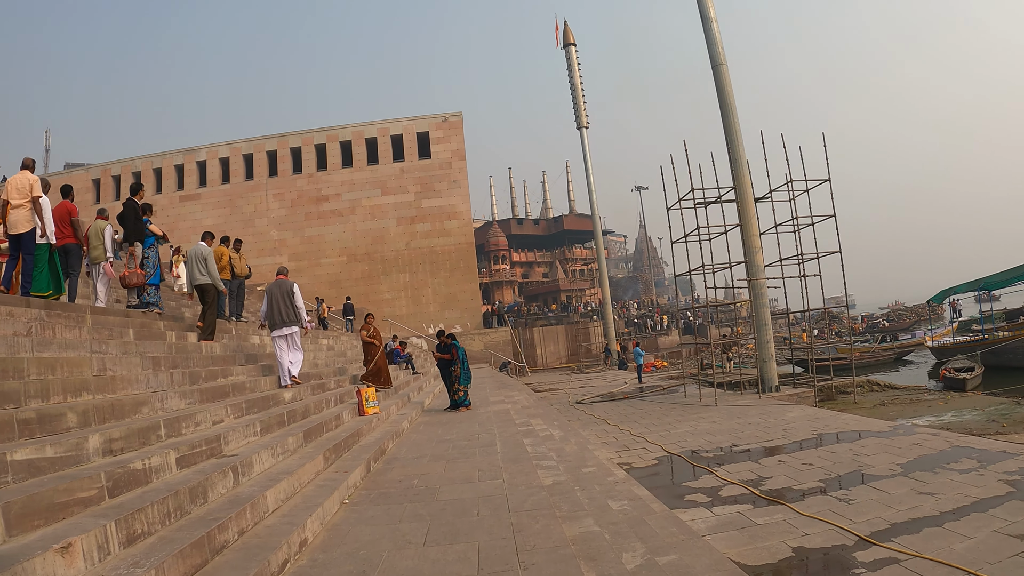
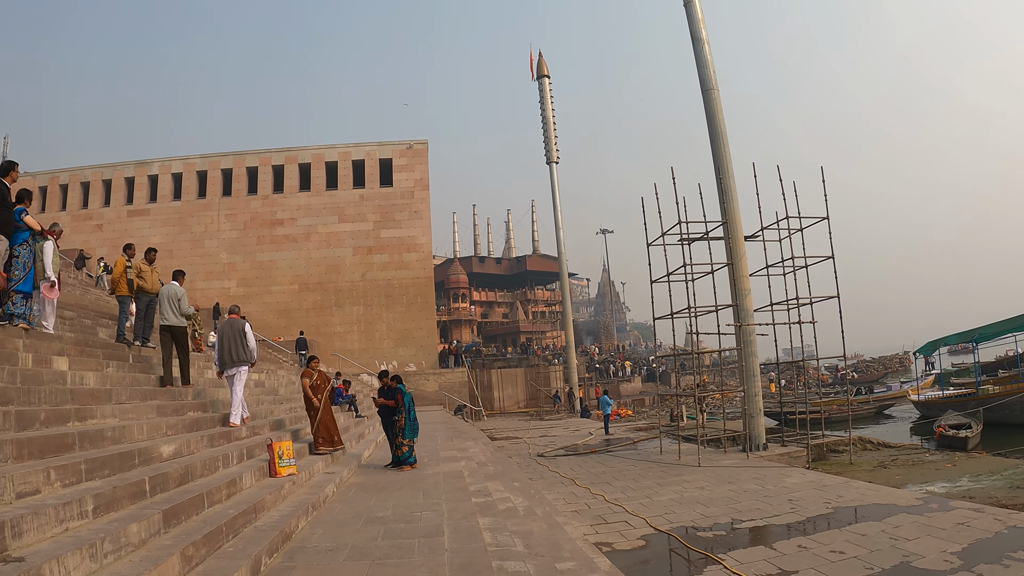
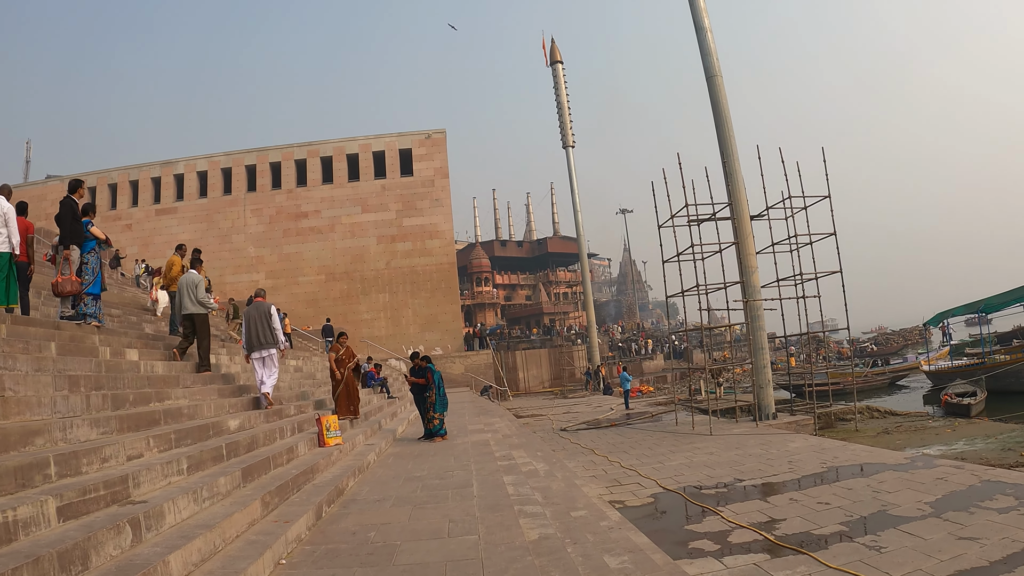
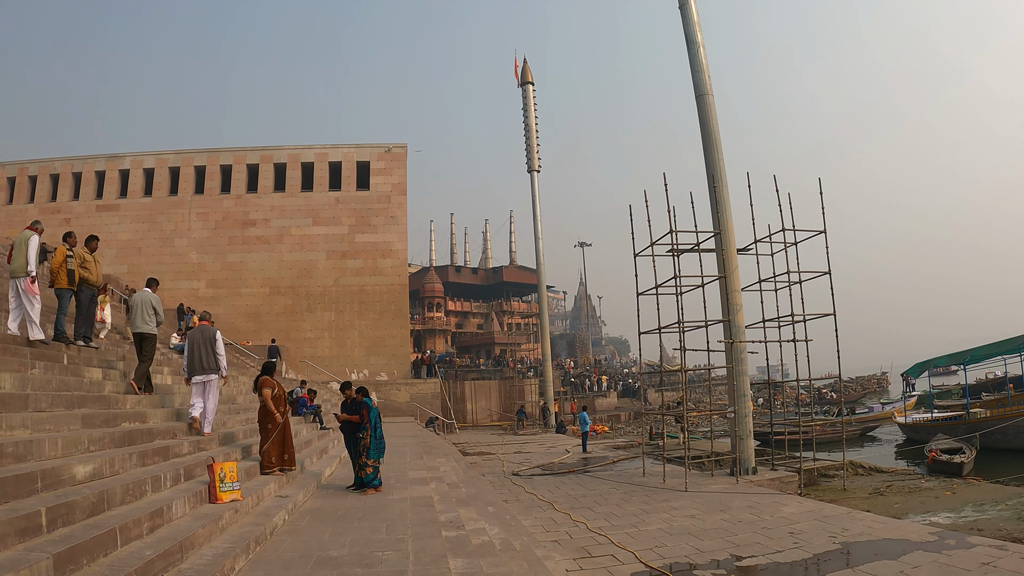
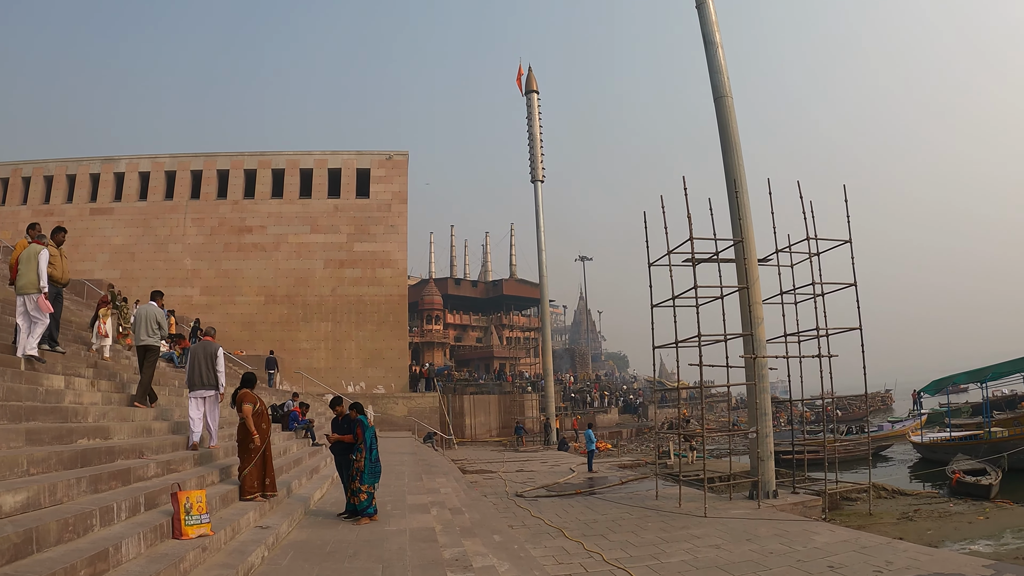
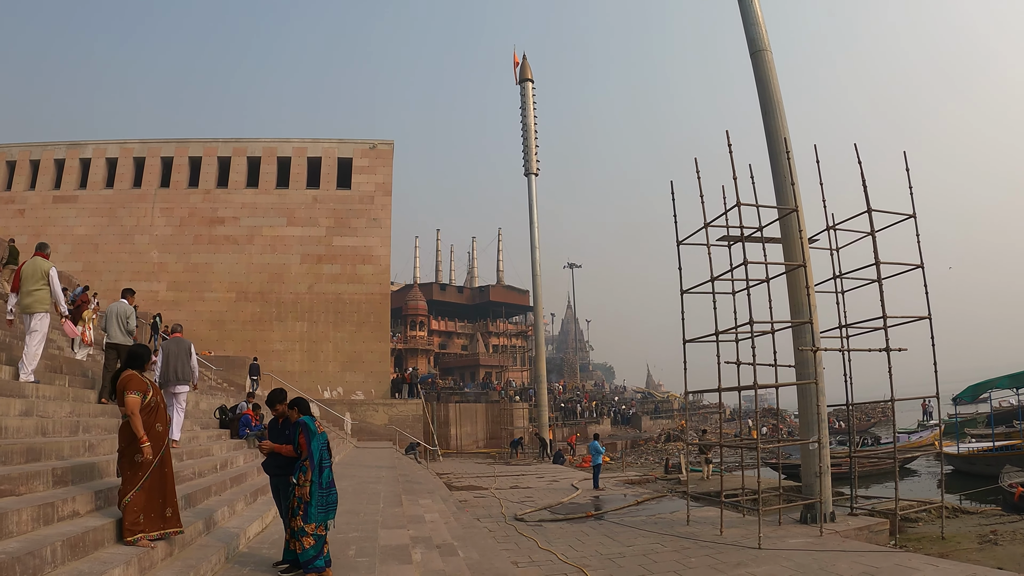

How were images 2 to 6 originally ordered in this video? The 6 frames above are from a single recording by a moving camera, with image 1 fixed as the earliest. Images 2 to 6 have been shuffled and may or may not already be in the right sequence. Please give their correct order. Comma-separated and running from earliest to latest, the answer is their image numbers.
3, 2, 4, 5, 6
